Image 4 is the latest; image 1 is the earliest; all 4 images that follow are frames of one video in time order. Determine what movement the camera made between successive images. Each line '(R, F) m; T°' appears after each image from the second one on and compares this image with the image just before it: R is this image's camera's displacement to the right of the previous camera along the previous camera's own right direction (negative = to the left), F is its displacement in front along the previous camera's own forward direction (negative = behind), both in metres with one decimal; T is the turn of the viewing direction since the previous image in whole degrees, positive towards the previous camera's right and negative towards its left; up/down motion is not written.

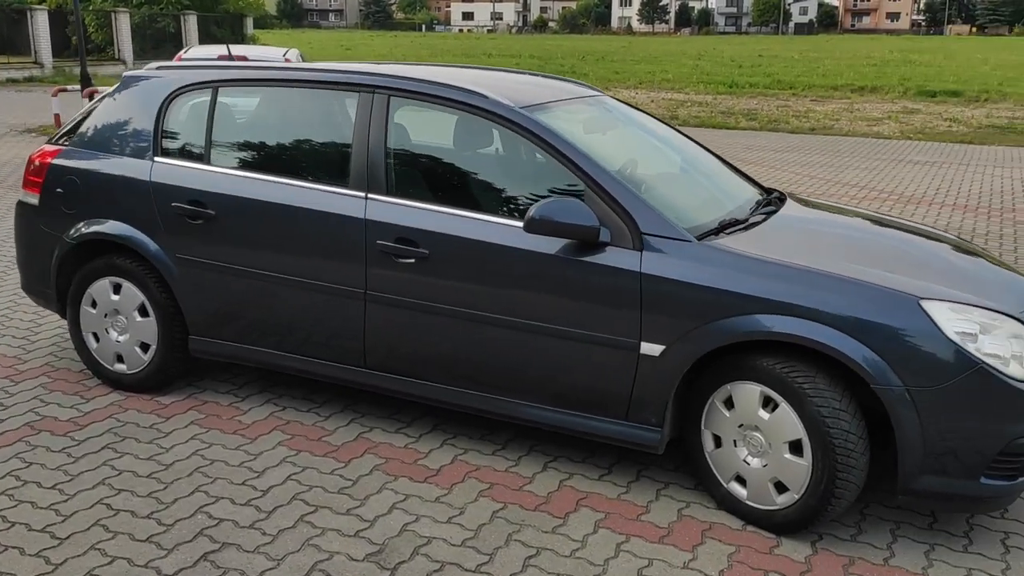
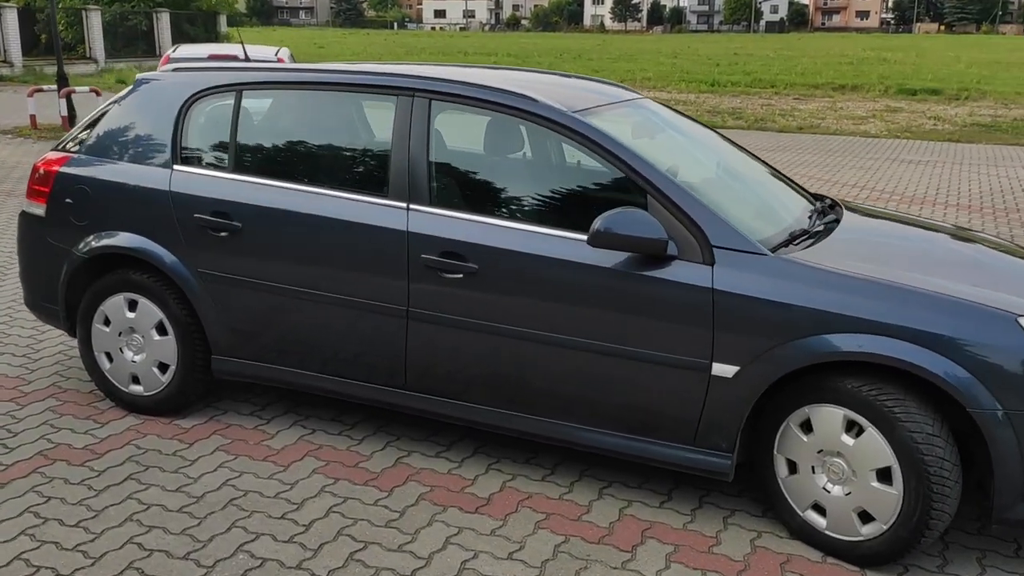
(-0.3, +0.2) m; +2°
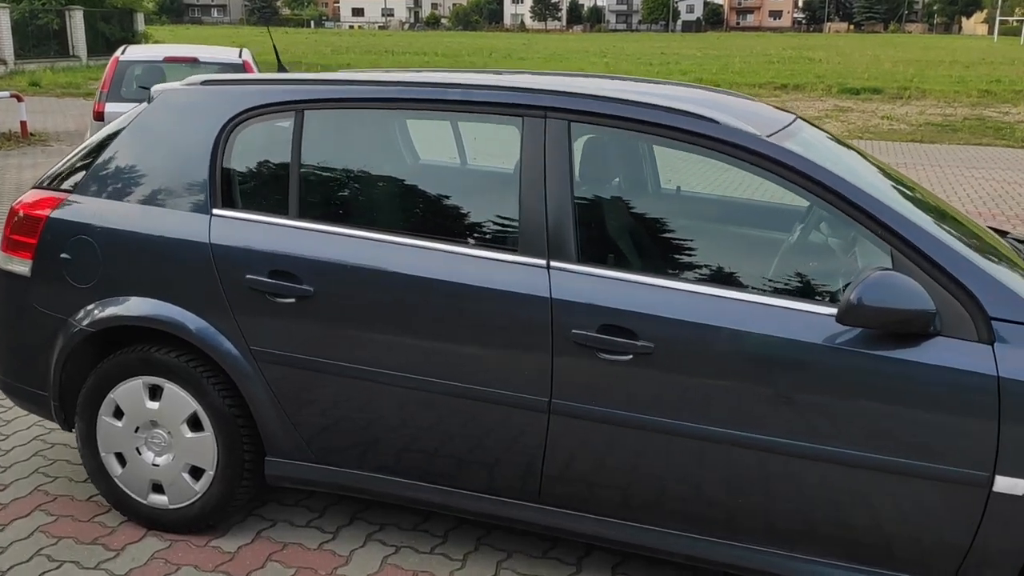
(-0.7, +0.9) m; +5°
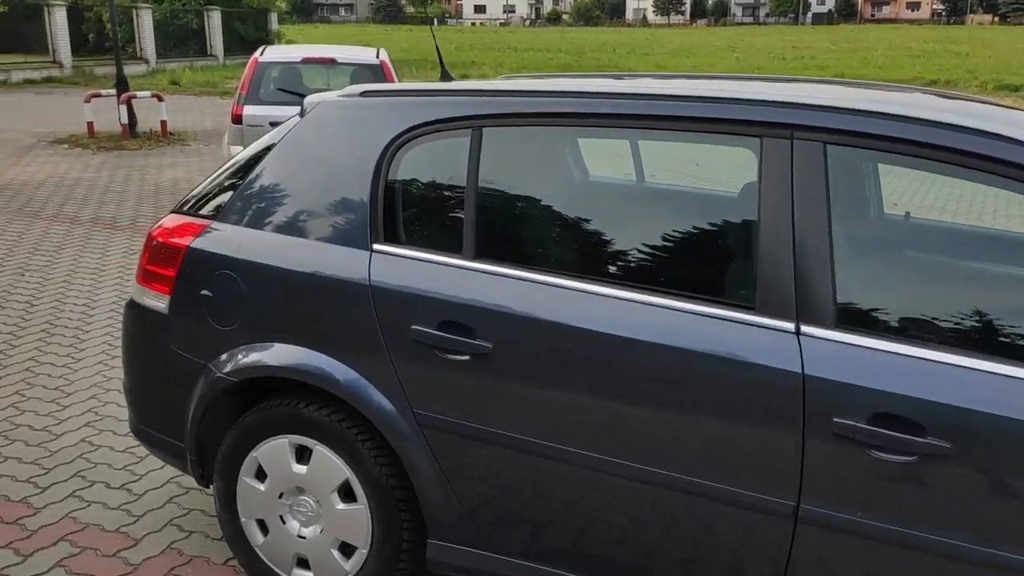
(-0.3, +0.5) m; -7°
